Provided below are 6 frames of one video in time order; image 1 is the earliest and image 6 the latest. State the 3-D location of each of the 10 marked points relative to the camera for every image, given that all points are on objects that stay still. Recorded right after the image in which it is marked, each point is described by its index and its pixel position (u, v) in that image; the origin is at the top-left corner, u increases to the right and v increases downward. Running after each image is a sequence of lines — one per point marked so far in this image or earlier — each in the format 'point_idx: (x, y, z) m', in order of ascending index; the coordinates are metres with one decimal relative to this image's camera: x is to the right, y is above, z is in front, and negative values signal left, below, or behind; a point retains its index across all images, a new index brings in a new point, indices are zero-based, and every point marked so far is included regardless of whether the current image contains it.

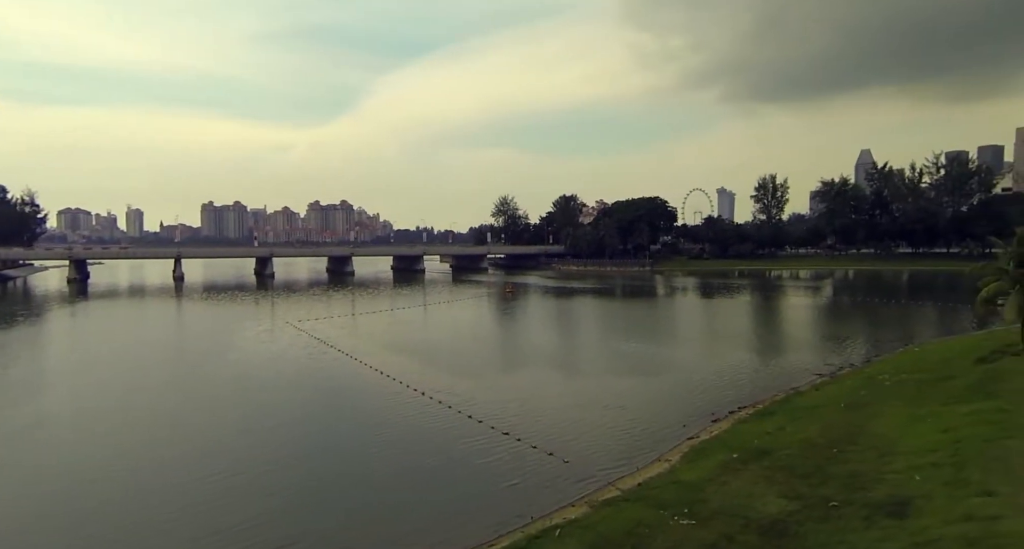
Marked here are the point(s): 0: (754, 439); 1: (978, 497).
0: (+7.2, -4.9, +19.0) m
1: (+9.3, -4.4, +12.6) m
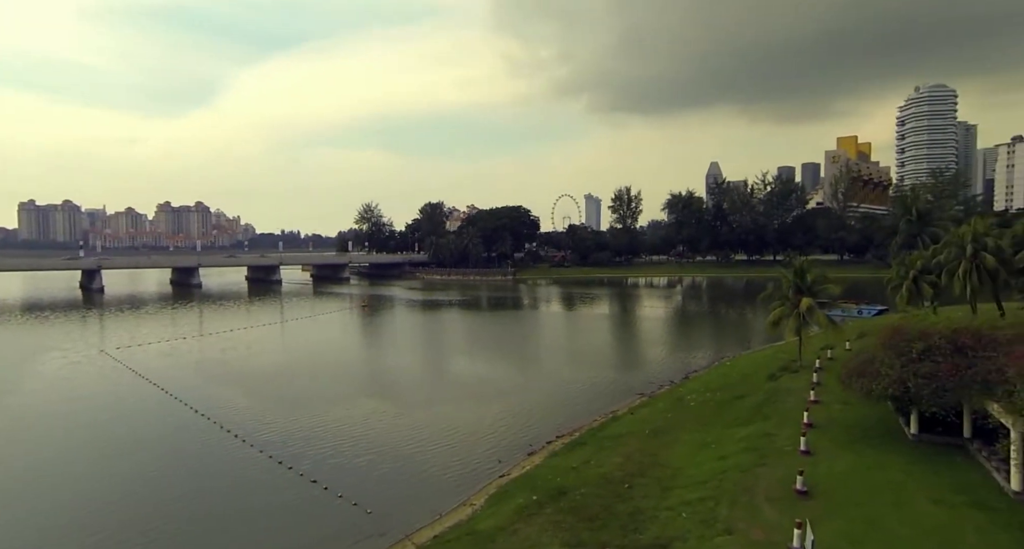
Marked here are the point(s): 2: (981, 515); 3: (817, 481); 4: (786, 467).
0: (+1.4, -6.3, +19.8) m
1: (+4.6, -5.8, +13.9) m
2: (+10.3, -5.3, +13.9) m
3: (+7.8, -5.3, +16.3) m
4: (+7.5, -5.3, +17.2) m
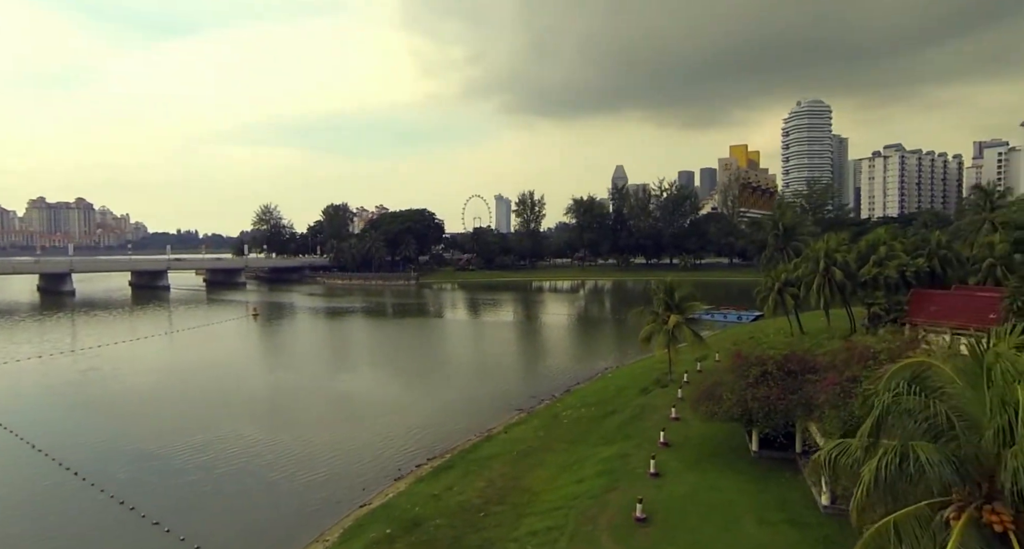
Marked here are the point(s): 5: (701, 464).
0: (-3.0, -7.2, +19.6) m
1: (+1.0, -6.6, +14.1) m
2: (+6.7, -6.1, +14.9) m
3: (+3.9, -6.2, +16.9) m
4: (+3.4, -6.1, +17.8) m
5: (+5.9, -5.9, +19.6) m
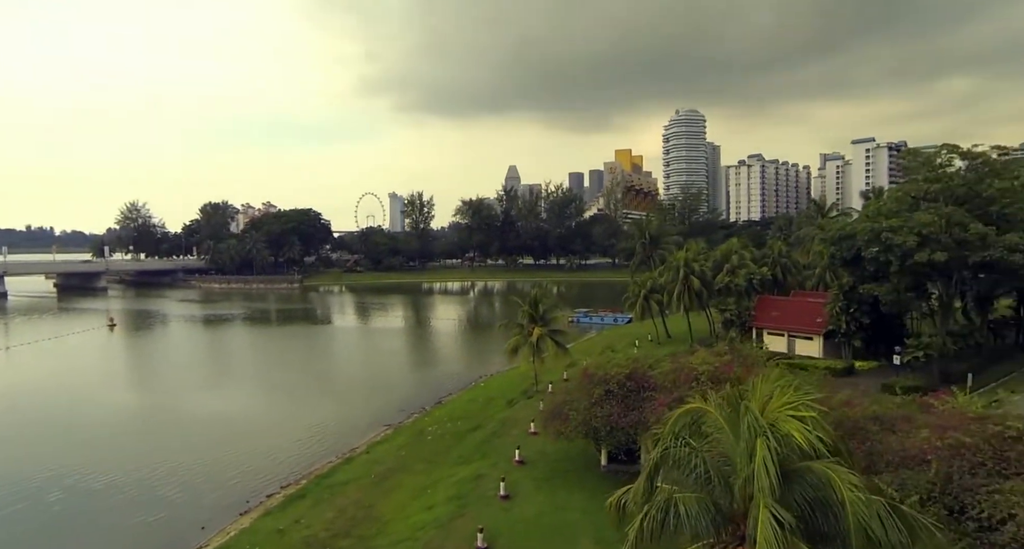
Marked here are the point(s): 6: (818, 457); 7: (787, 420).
0: (-7.5, -8.0, +18.6) m
1: (-2.7, -7.3, +13.8) m
2: (+2.8, -6.8, +15.5) m
3: (-0.3, -6.9, +17.0) m
4: (-0.9, -6.8, +17.8) m
5: (+1.2, -6.6, +20.0) m
6: (+3.6, -2.2, +7.5) m
7: (+3.3, -1.7, +7.6) m
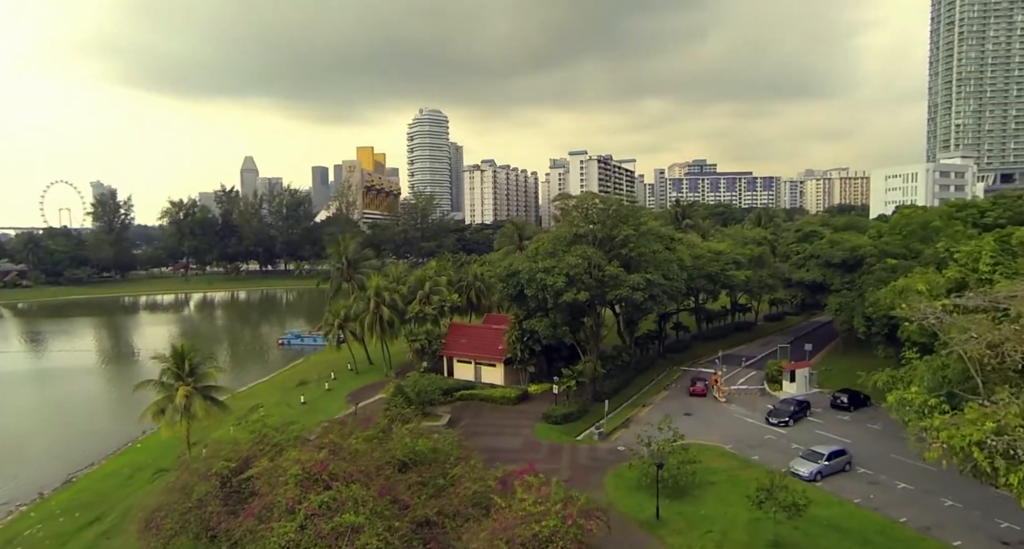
0: (-17.2, -10.3, +12.3) m
1: (-11.0, -9.6, +9.6) m
2: (-6.5, -8.9, +13.2) m
3: (-10.0, -9.1, +13.5) m
4: (-10.8, -9.0, +14.0) m
5: (-9.7, -8.7, +16.9) m
6: (-2.9, -4.3, +6.1) m
7: (-3.2, -3.9, +6.0) m
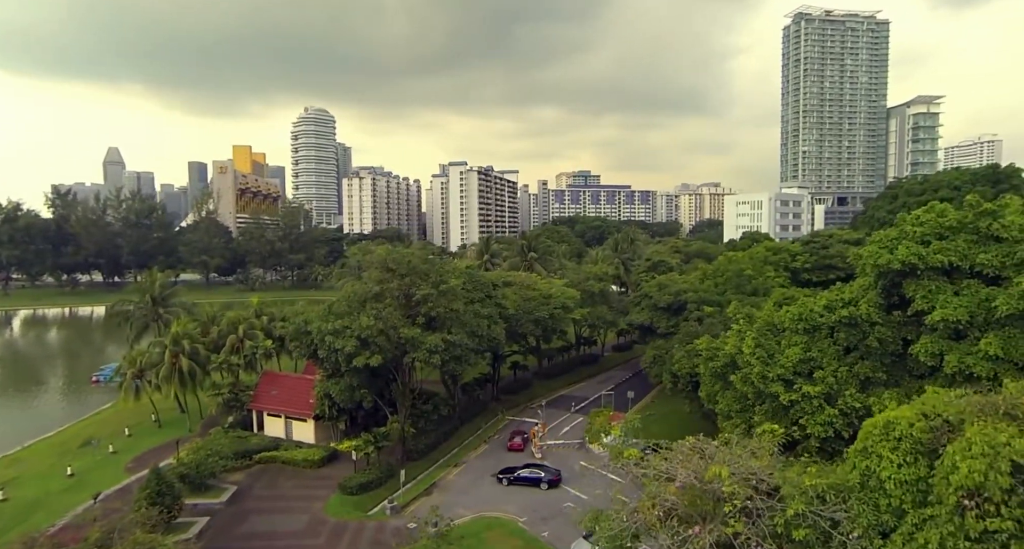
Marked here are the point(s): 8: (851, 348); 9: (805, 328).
0: (-23.1, -12.7, +7.3) m
1: (-16.6, -12.0, +5.6) m
2: (-12.8, -11.3, +9.9) m
3: (-16.2, -11.5, +9.6) m
4: (-17.1, -11.5, +10.0) m
5: (-16.4, -11.1, +13.0) m
6: (-8.0, -6.8, +3.4) m
7: (-8.3, -6.3, +3.3) m
8: (+9.7, -2.1, +18.0) m
9: (+9.0, -1.6, +19.2) m
